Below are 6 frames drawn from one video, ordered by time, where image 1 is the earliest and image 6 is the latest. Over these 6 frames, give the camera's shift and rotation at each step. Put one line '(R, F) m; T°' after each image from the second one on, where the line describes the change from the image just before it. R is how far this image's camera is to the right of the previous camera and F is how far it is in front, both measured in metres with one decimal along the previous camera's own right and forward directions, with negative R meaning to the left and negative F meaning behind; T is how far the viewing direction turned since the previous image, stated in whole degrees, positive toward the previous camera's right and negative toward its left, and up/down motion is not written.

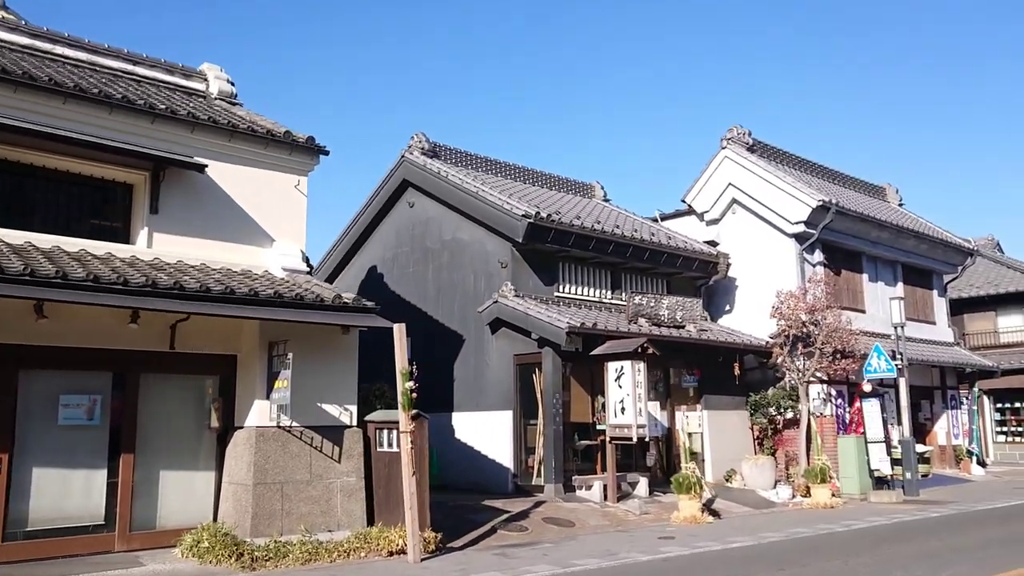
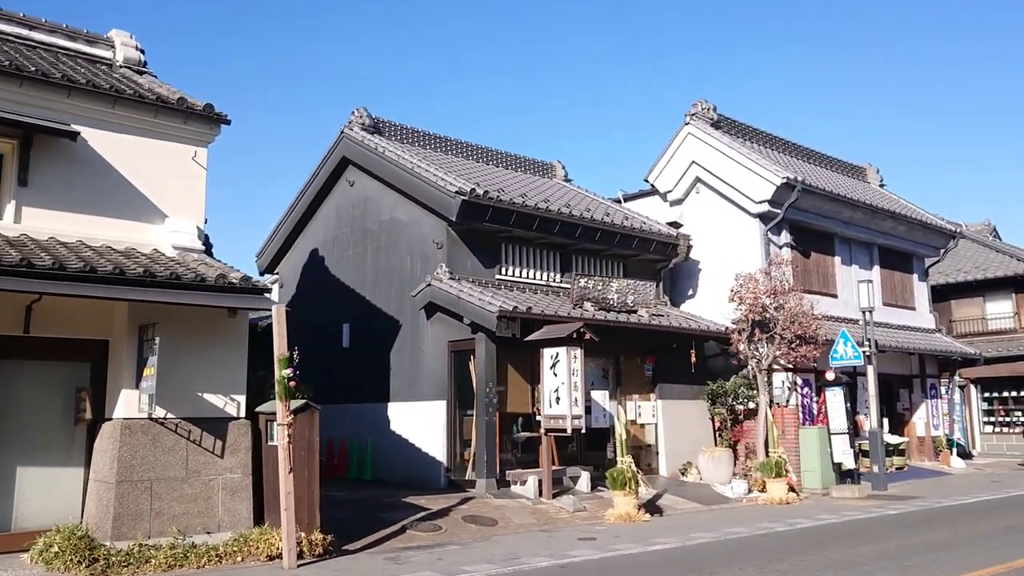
(+1.3, +1.0) m; 0°
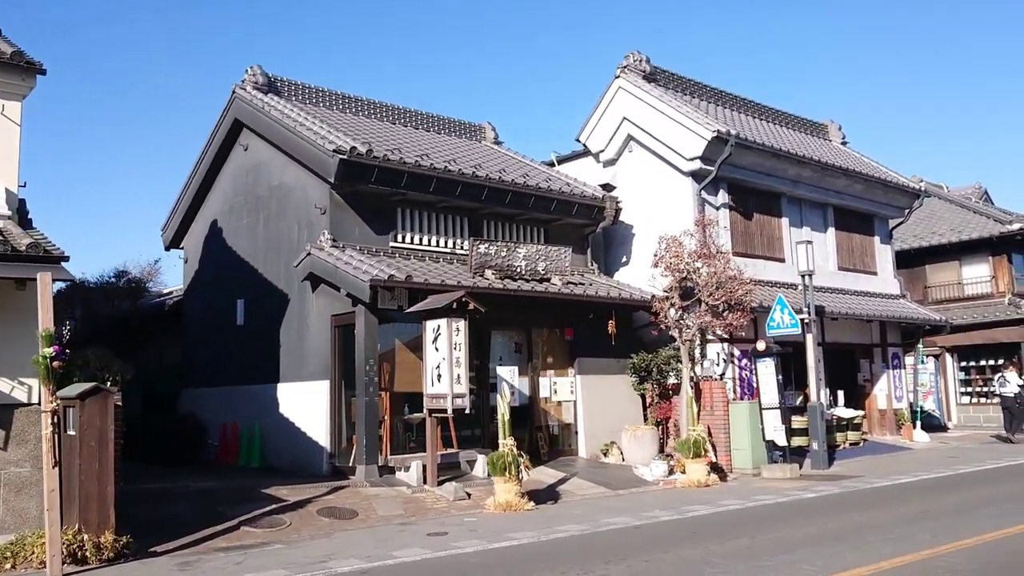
(+2.0, +1.4) m; -1°
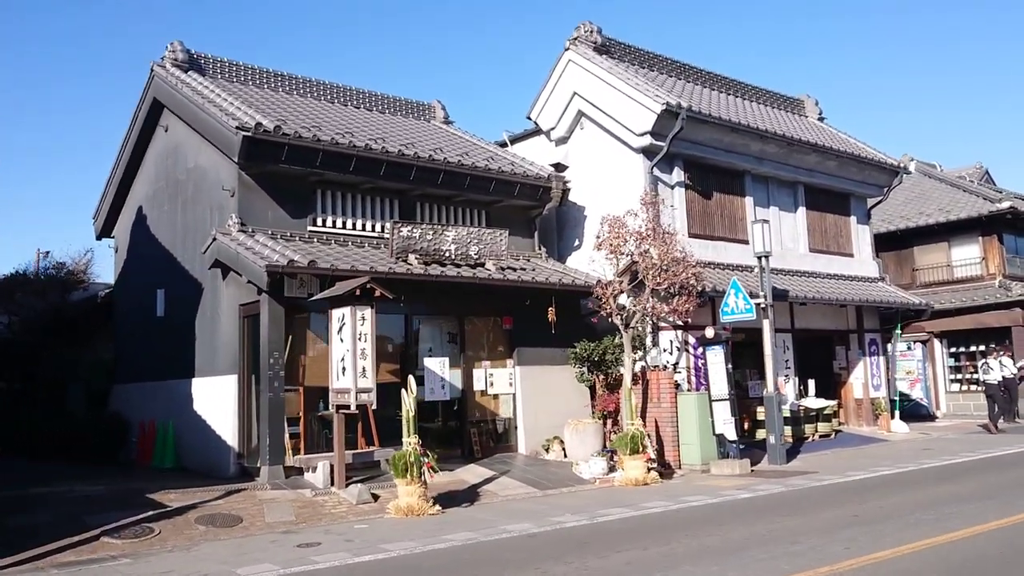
(+1.4, +1.0) m; -1°
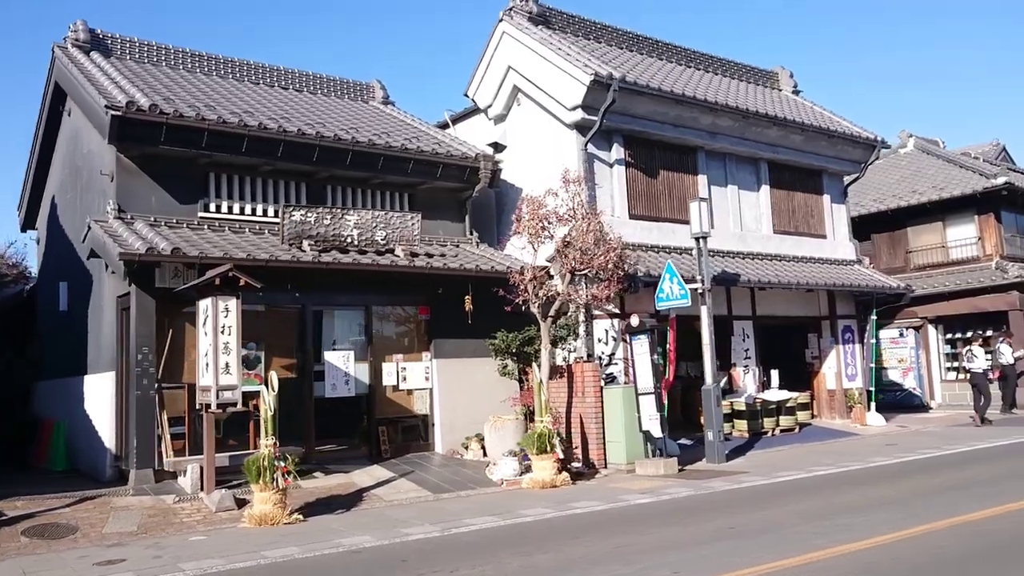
(+2.0, +1.1) m; -2°
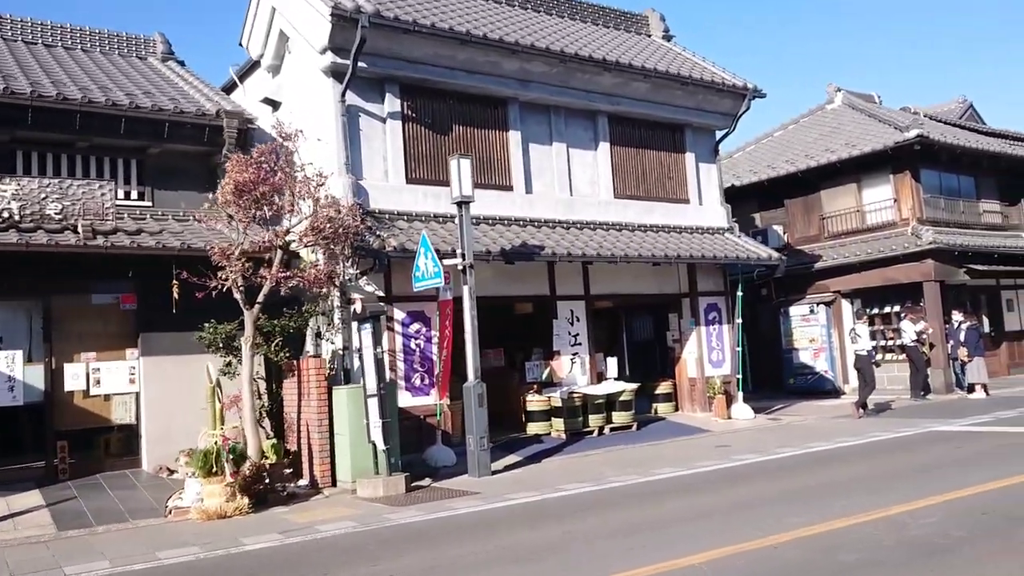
(+4.1, +2.6) m; -1°
